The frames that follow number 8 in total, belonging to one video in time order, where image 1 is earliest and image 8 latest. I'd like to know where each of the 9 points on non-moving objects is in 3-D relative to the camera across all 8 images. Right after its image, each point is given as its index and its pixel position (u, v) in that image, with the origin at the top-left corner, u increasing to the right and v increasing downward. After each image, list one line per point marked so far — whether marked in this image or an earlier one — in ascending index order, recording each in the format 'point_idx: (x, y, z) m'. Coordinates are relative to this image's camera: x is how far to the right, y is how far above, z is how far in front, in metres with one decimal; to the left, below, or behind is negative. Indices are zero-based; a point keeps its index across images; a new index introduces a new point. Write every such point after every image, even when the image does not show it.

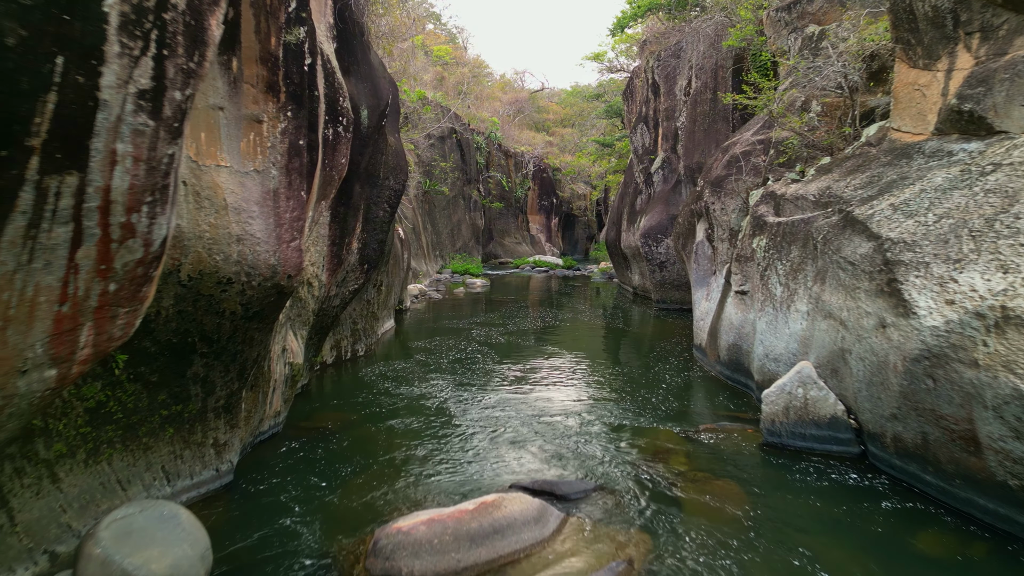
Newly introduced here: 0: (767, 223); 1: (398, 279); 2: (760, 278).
0: (+2.5, +0.7, +7.1) m
1: (-2.0, +0.2, +12.7) m
2: (+2.4, +0.1, +7.0) m
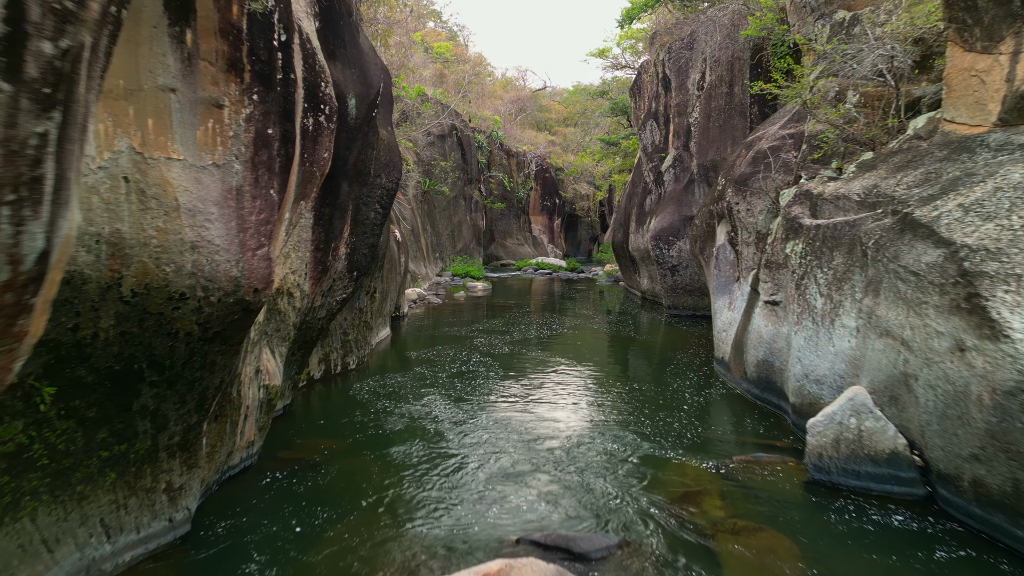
0: (+2.6, +0.6, +6.4) m
1: (-2.0, +0.1, +12.0) m
2: (+2.5, 0.0, +6.3) m
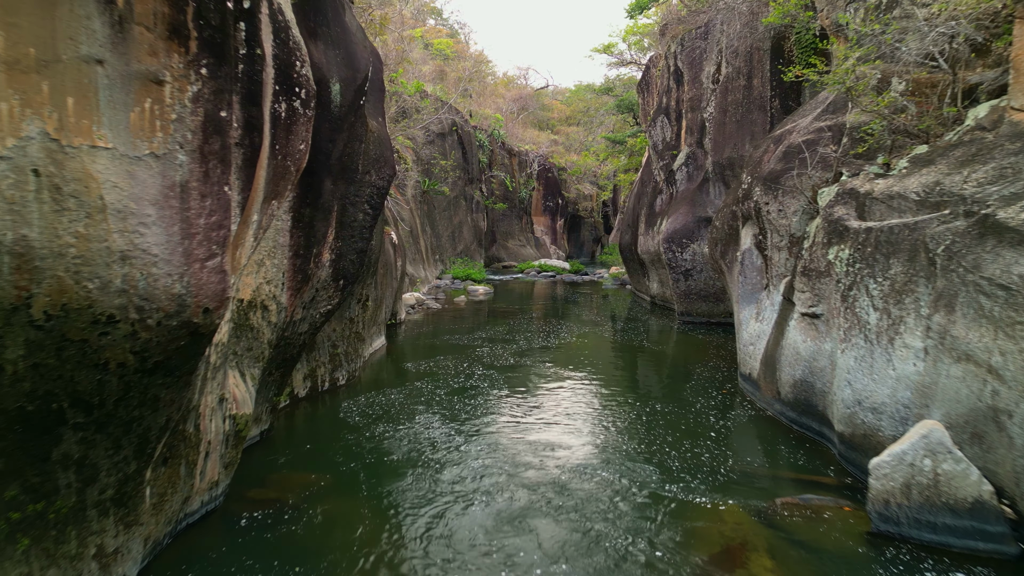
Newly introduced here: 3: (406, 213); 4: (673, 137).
0: (+2.6, +0.5, +5.6) m
1: (-1.9, 0.0, +11.2) m
2: (+2.5, -0.1, +5.5) m
3: (-2.7, +1.9, +18.0) m
4: (+3.1, +2.9, +13.9) m
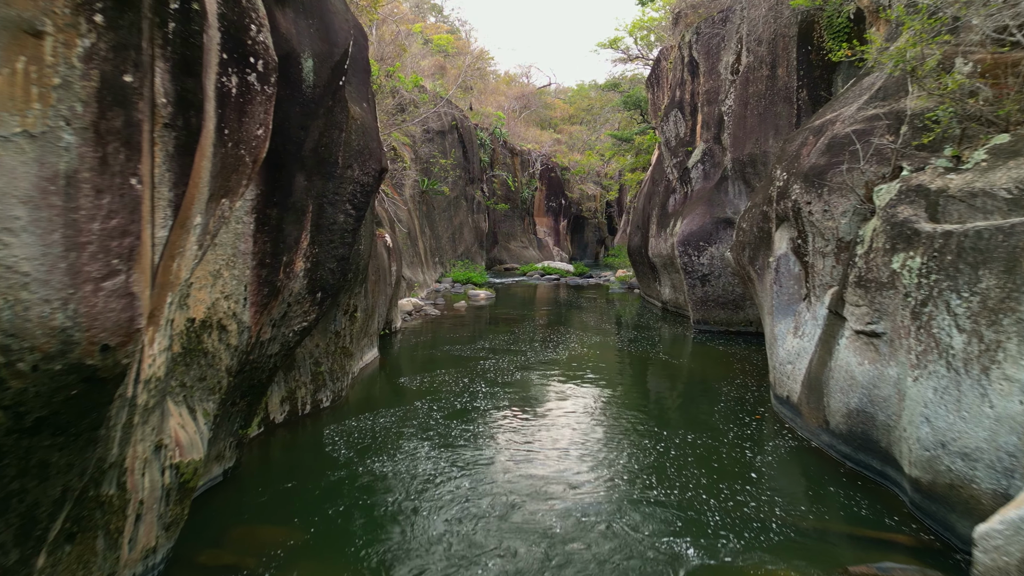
0: (+2.7, +0.4, +4.7) m
1: (-1.9, -0.1, +10.3) m
2: (+2.6, -0.2, +4.6) m
3: (-2.6, +1.8, +17.1) m
4: (+3.2, +2.8, +13.0) m
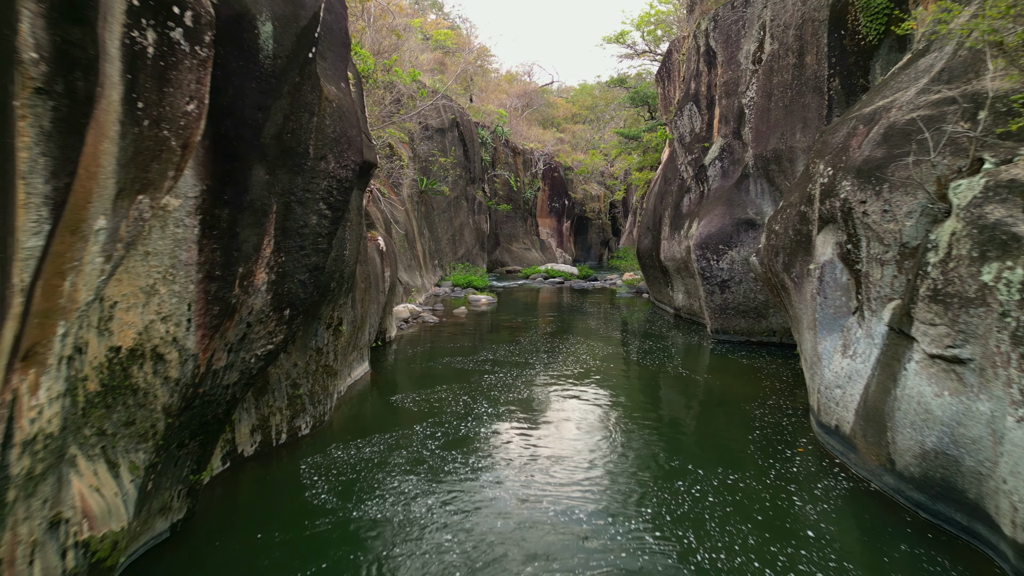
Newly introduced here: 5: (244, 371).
0: (+2.7, +0.3, +3.8) m
1: (-1.8, -0.2, +9.5) m
2: (+2.6, -0.3, +3.8) m
3: (-2.5, +1.7, +16.2) m
4: (+3.2, +2.7, +12.1) m
5: (-1.6, -0.5, +4.3) m
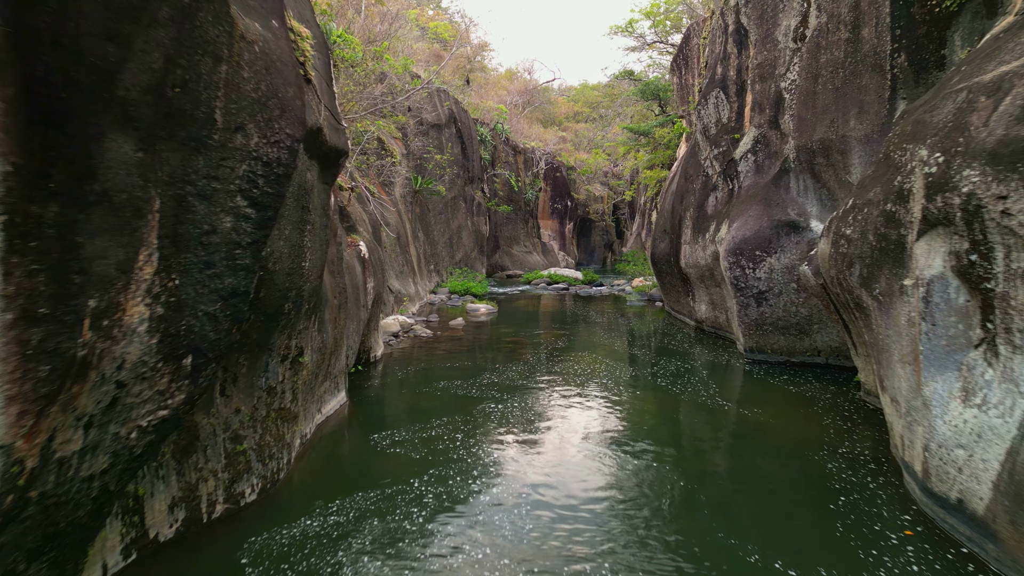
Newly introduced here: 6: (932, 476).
0: (+2.8, +0.1, +2.4) m
1: (-1.8, -0.4, +8.0) m
2: (+2.7, -0.4, +2.3) m
3: (-2.5, +1.5, +14.8) m
4: (+3.3, +2.6, +10.7) m
5: (-1.6, -0.6, +2.9) m
6: (+2.6, -1.1, +4.4) m
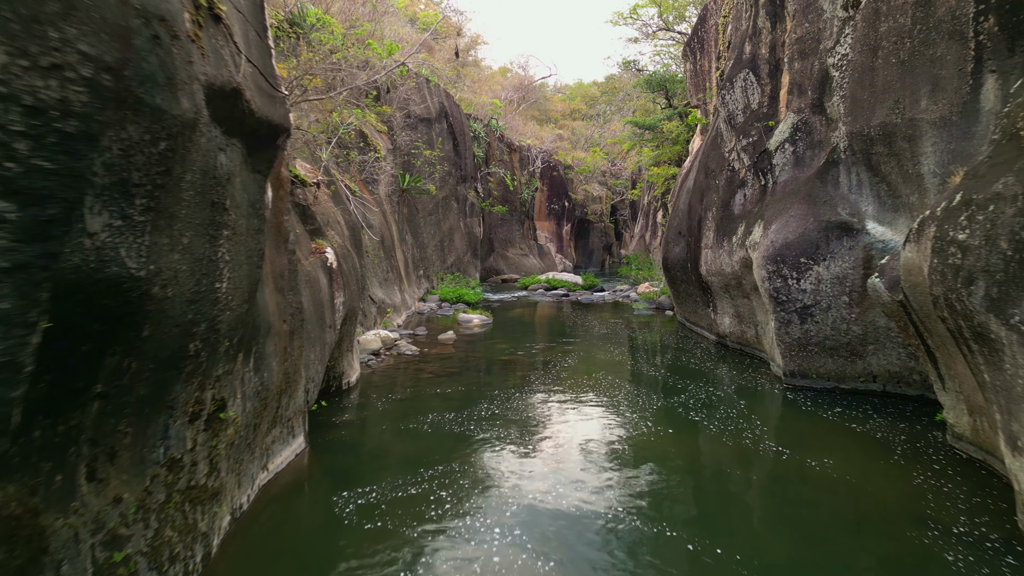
0: (+2.8, 0.0, +1.0) m
1: (-1.8, -0.5, +6.6) m
2: (+2.7, -0.6, +0.9) m
3: (-2.6, +1.3, +13.4) m
4: (+3.2, +2.4, +9.3) m
5: (-1.5, -0.8, +1.4) m
6: (+2.6, -1.3, +3.0) m
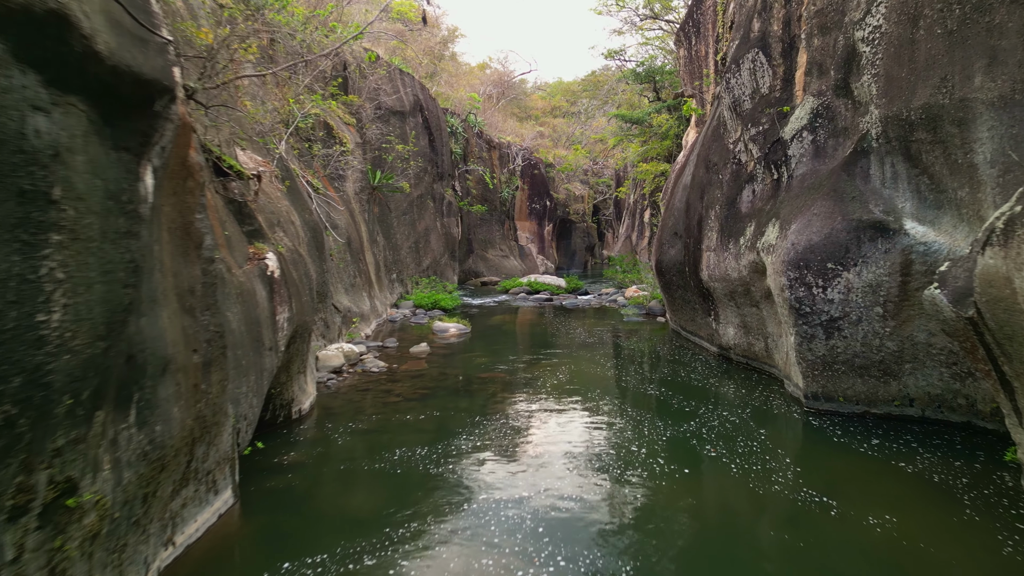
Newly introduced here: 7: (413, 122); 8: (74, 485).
0: (+2.8, -0.1, 0.0) m
1: (-1.9, -0.6, +5.4) m
2: (+2.7, -0.7, -0.1) m
3: (-2.9, +1.2, +12.1) m
4: (+3.0, +2.3, +8.2) m
5: (-1.5, -0.9, +0.2) m
6: (+2.6, -1.4, +1.9) m
7: (-2.6, +4.4, +18.9) m
8: (-1.7, -0.7, +2.7) m
